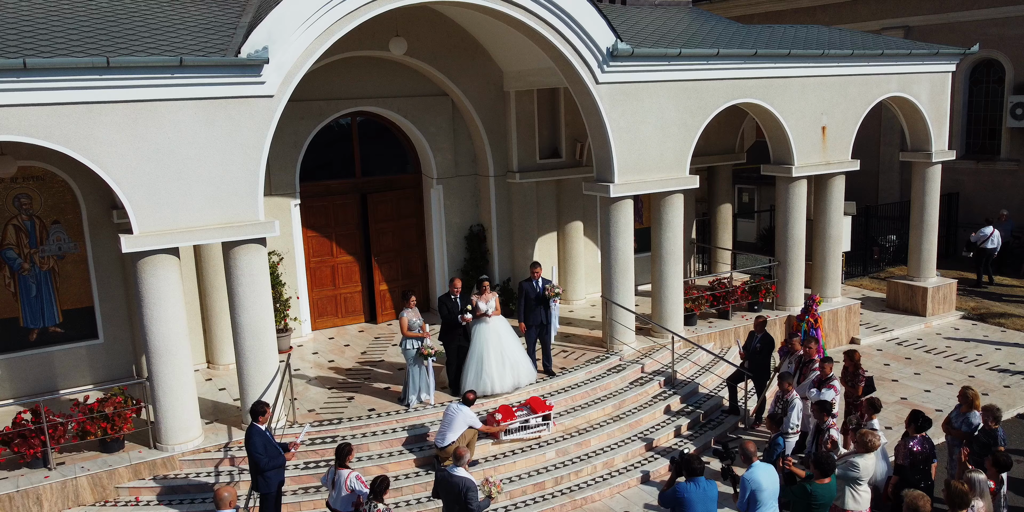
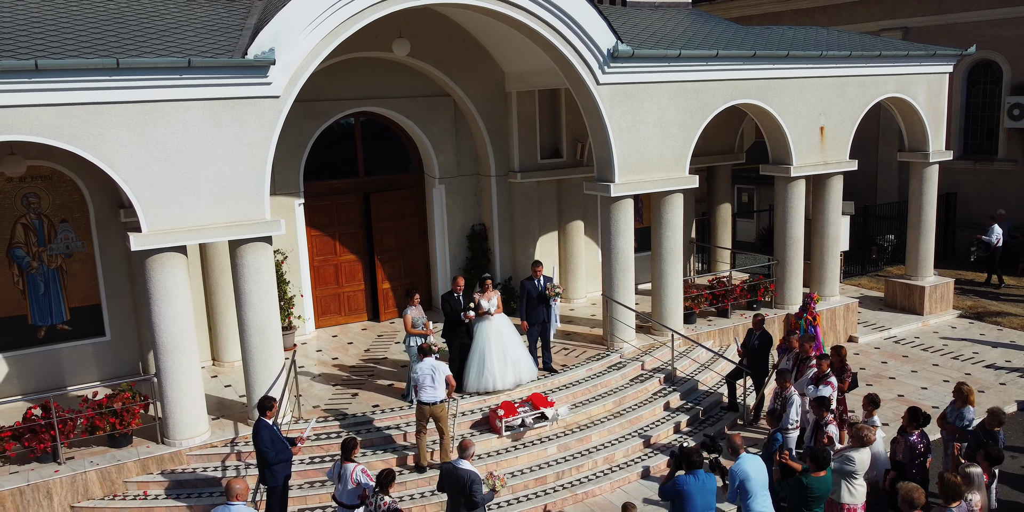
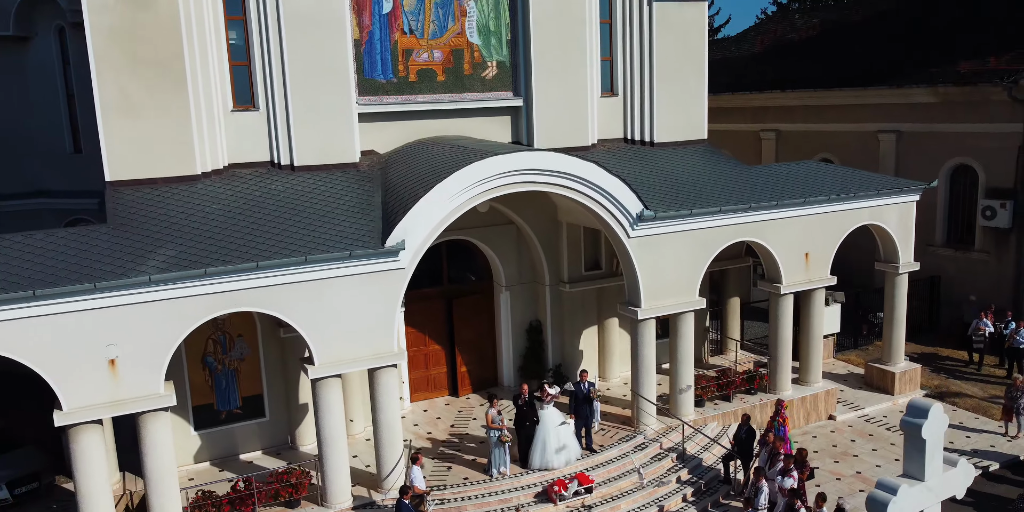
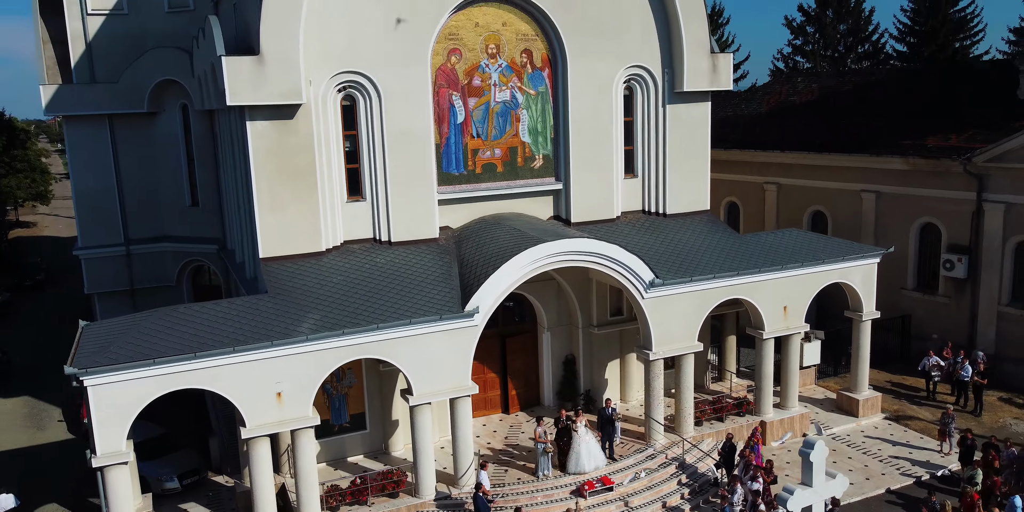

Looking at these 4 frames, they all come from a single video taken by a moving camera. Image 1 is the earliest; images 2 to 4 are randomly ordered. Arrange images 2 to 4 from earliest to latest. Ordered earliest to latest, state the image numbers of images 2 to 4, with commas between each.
2, 3, 4
